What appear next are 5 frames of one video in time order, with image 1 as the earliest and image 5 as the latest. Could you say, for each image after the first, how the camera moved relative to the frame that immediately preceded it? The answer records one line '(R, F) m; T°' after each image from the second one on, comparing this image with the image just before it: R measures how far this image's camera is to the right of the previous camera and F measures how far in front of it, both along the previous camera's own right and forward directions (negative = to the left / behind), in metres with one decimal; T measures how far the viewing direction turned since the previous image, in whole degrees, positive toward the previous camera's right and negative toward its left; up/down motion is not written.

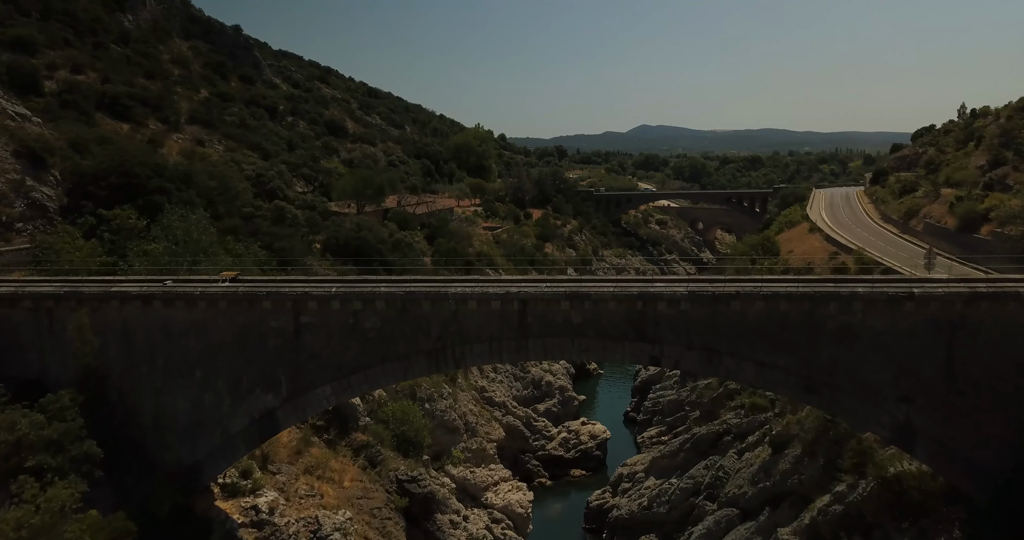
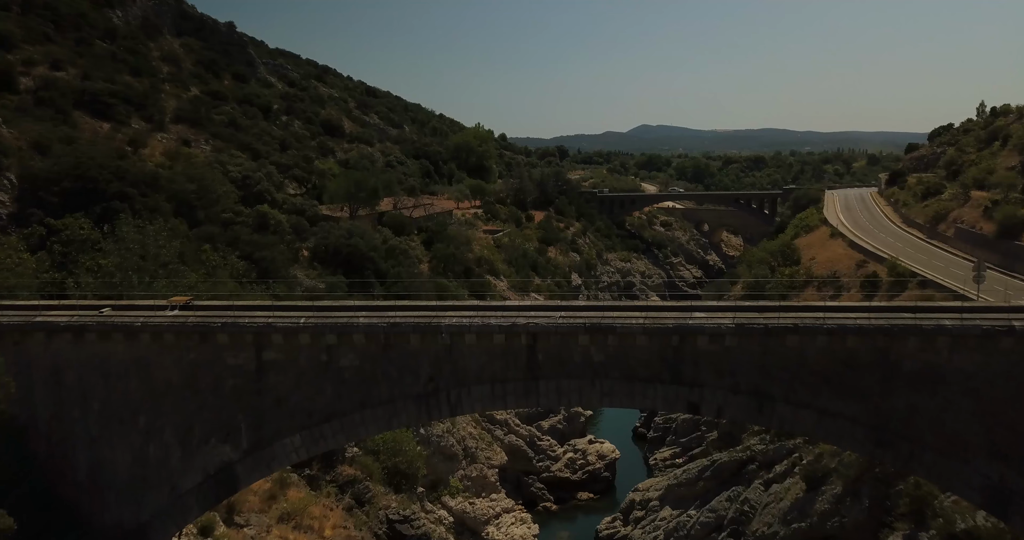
(-0.1, +1.9) m; 0°
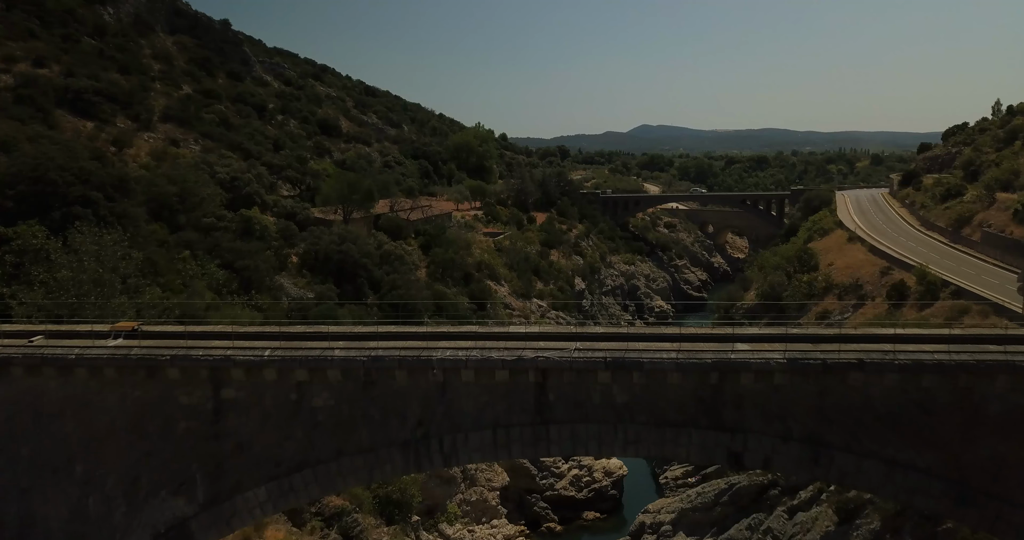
(-0.1, +1.4) m; 0°
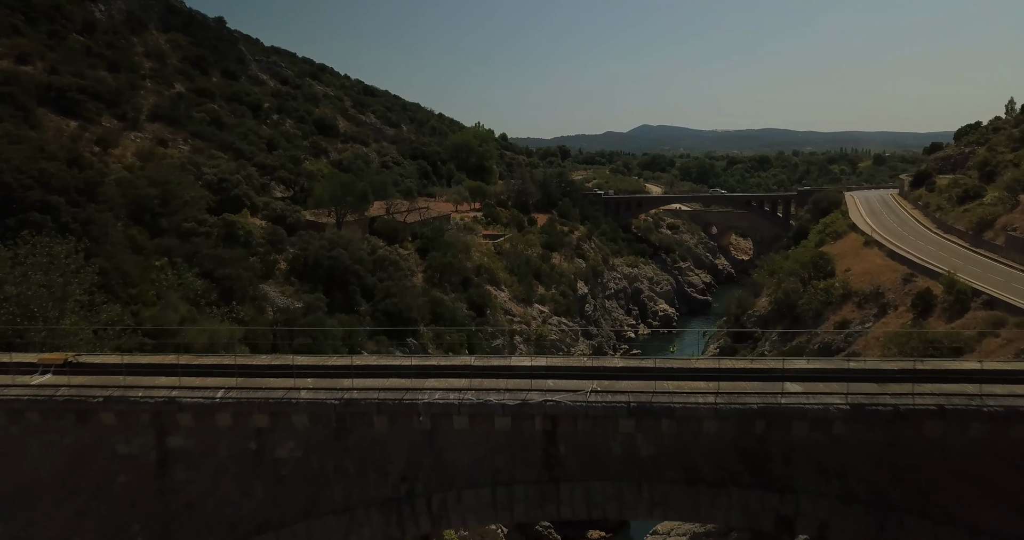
(0.0, +1.2) m; 0°
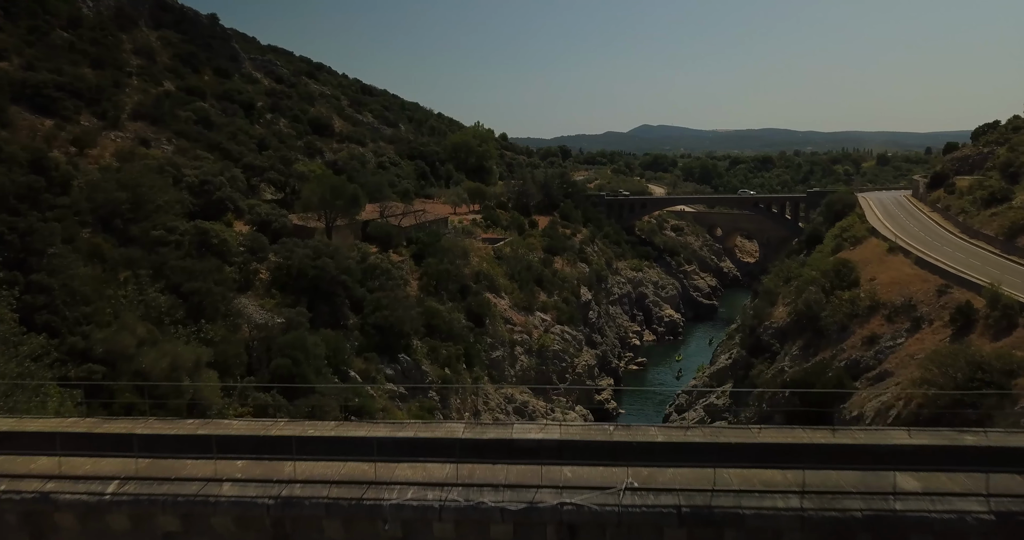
(0.0, +1.7) m; 0°
